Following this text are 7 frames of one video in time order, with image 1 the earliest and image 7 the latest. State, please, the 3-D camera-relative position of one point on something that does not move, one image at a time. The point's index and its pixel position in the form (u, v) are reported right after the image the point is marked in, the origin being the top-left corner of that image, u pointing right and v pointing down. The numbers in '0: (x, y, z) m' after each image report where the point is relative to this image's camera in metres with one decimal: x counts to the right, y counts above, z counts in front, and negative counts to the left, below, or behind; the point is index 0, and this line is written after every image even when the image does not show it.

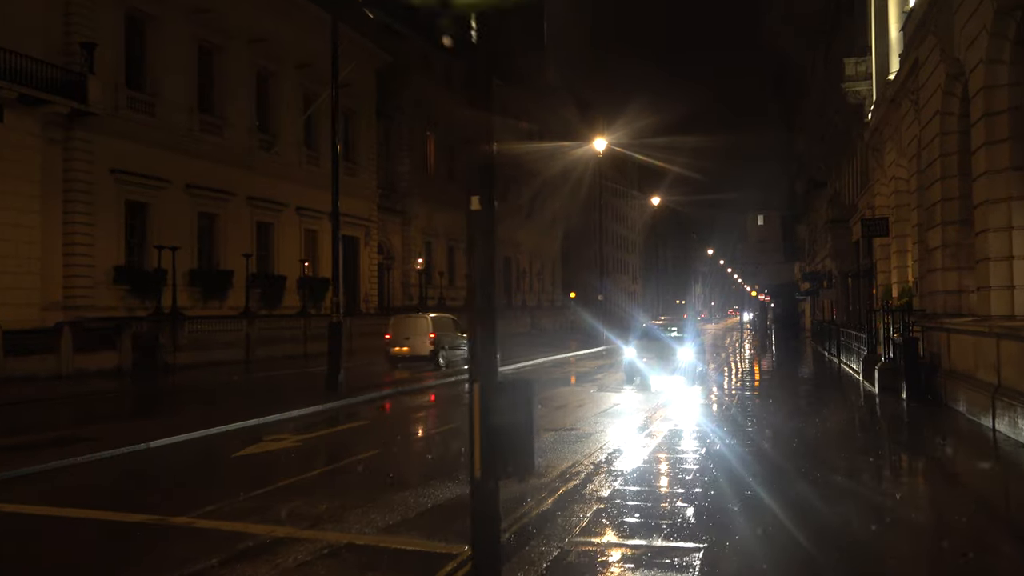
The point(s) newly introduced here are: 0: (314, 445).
0: (-3.1, -2.4, +12.8) m
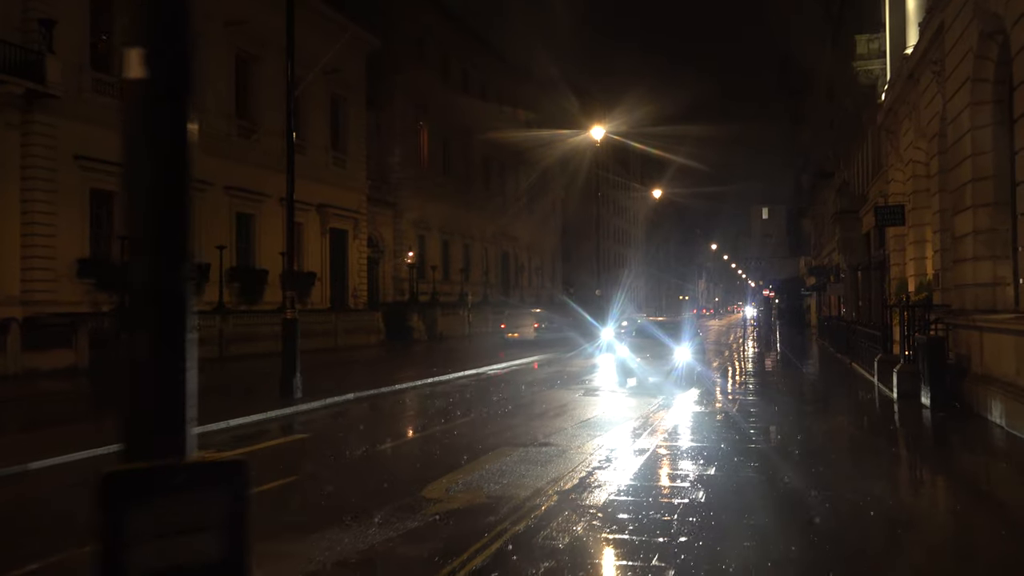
0: (-3.5, -2.3, +11.2) m
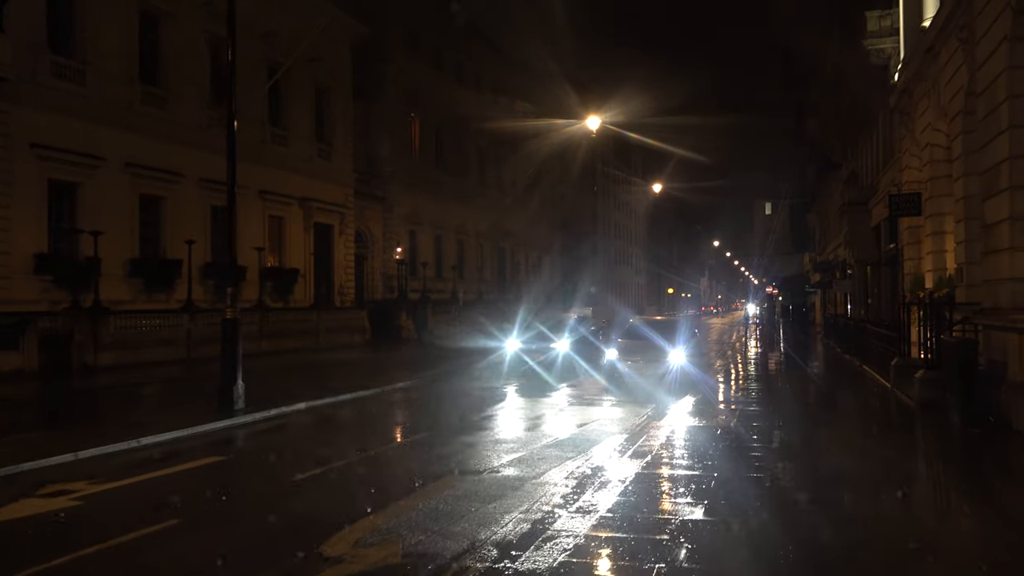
0: (-4.0, -2.3, +9.7) m
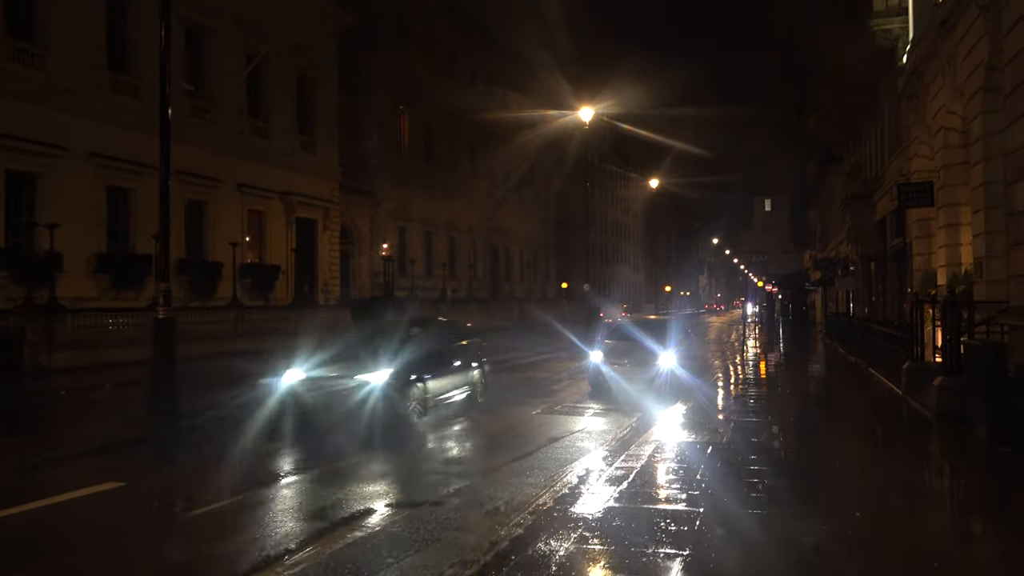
0: (-4.4, -2.2, +8.4) m
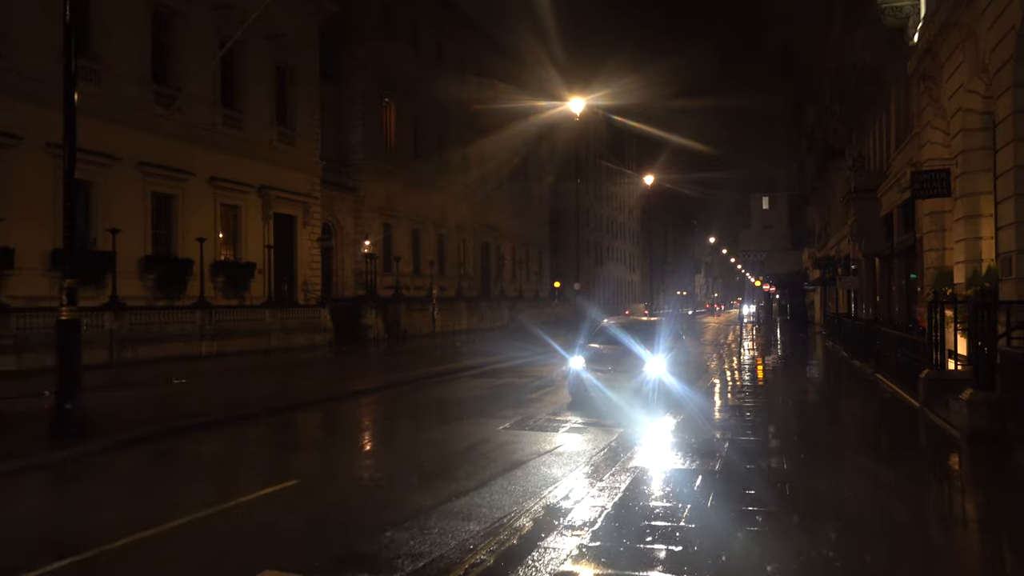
0: (-4.8, -2.2, +6.9) m
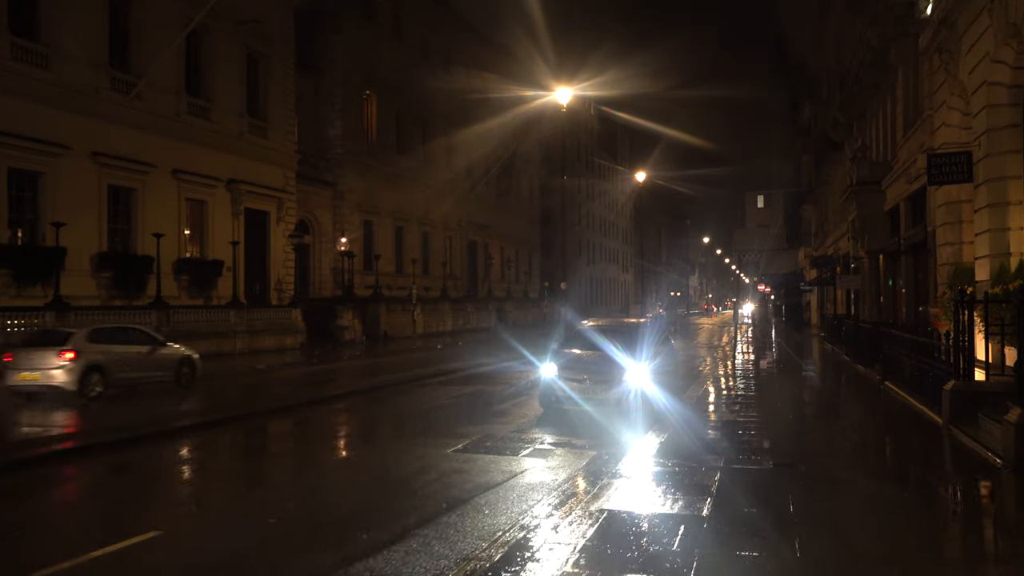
0: (-5.3, -2.1, +5.2) m
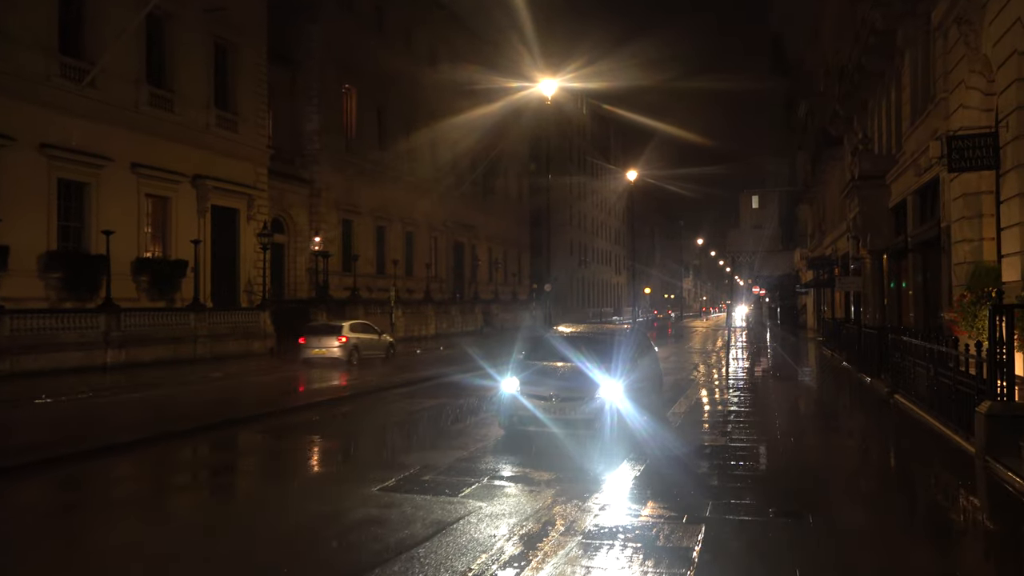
0: (-5.8, -2.1, +3.5) m
